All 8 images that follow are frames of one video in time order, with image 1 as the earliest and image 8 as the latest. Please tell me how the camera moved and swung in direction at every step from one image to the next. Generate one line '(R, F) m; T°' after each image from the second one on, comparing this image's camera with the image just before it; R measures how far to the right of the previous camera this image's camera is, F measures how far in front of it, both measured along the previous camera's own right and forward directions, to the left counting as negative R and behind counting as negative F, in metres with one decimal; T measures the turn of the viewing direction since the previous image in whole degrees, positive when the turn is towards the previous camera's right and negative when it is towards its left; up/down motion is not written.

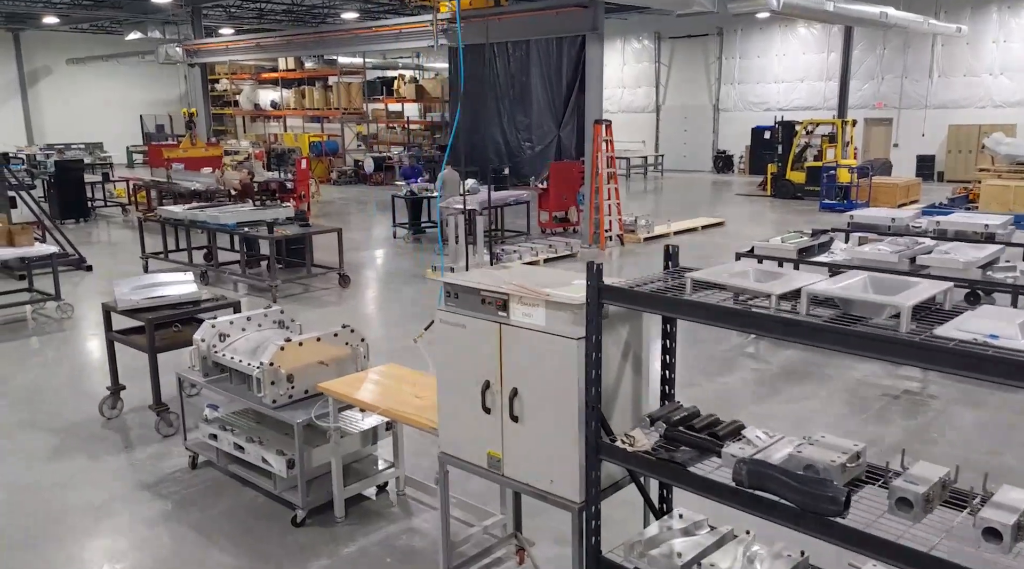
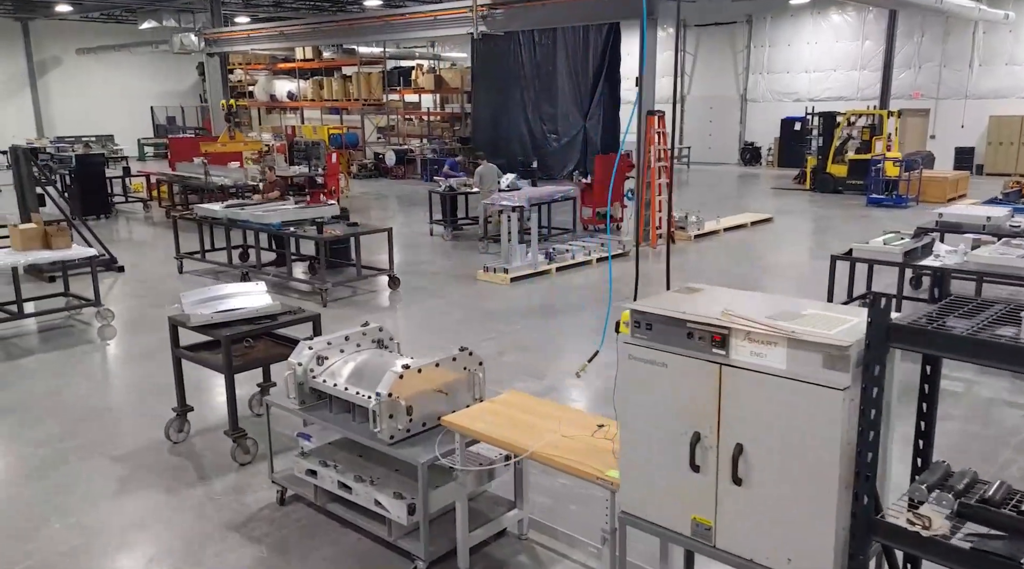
(-0.5, +0.4) m; 0°
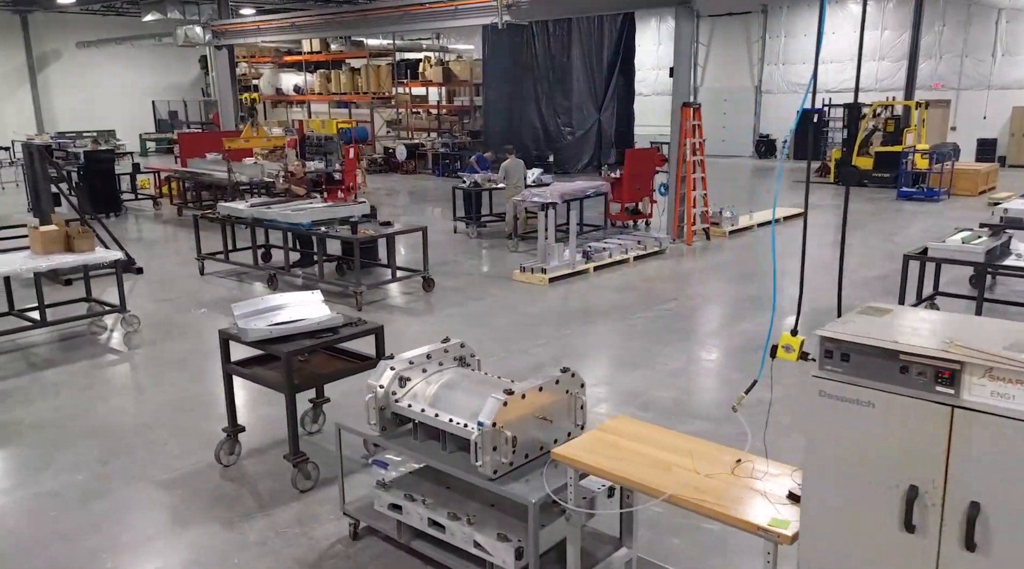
(-0.3, +0.3) m; 0°
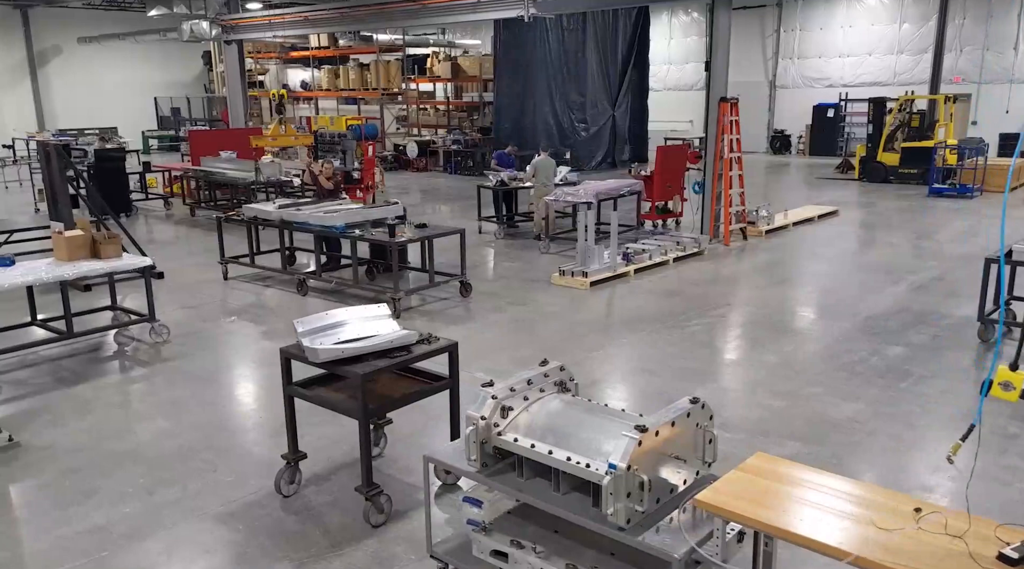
(-0.3, +0.3) m; 0°
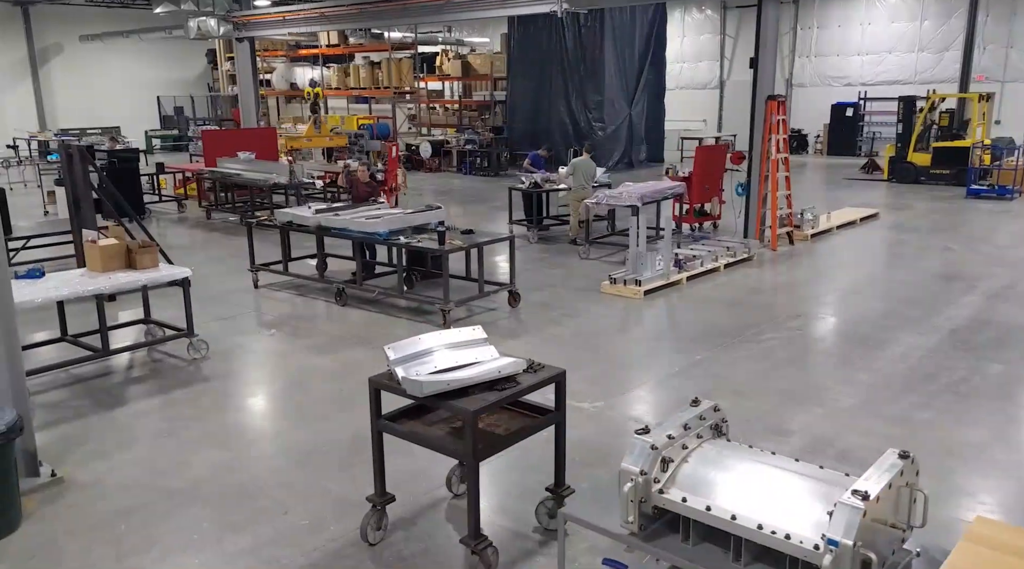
(-0.4, +0.3) m; 0°
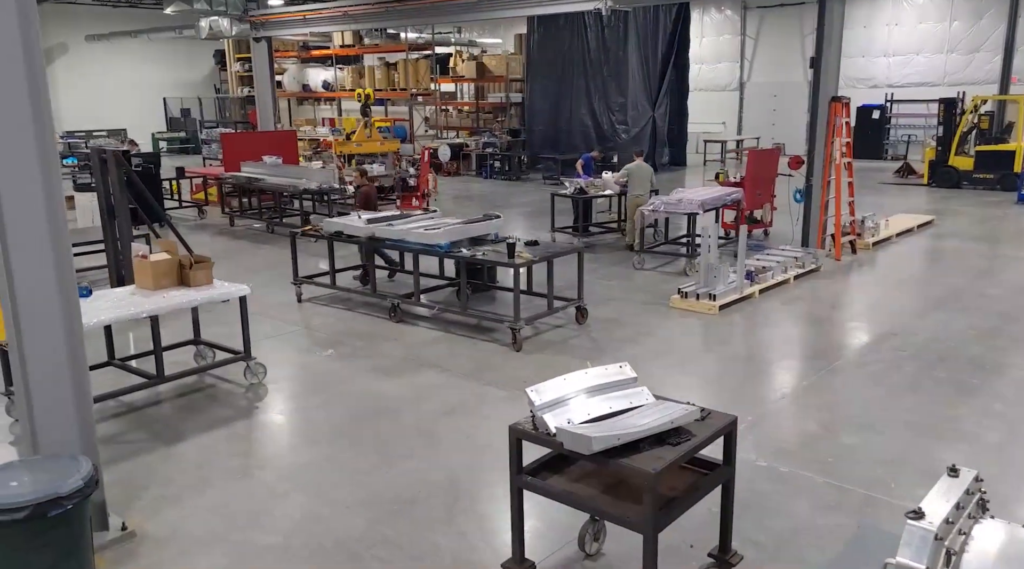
(-0.5, +0.4) m; 0°
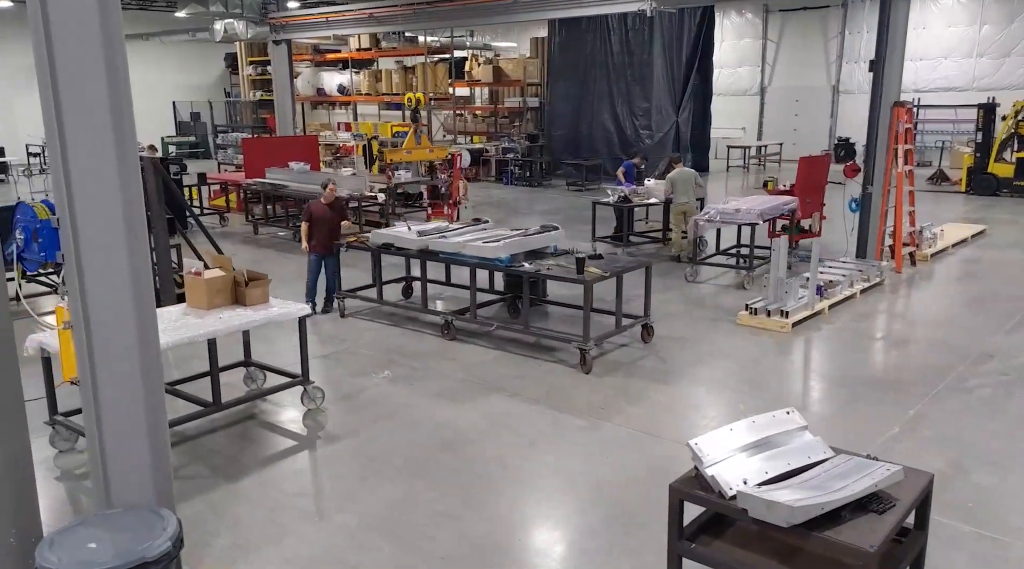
(-0.4, +0.3) m; 0°
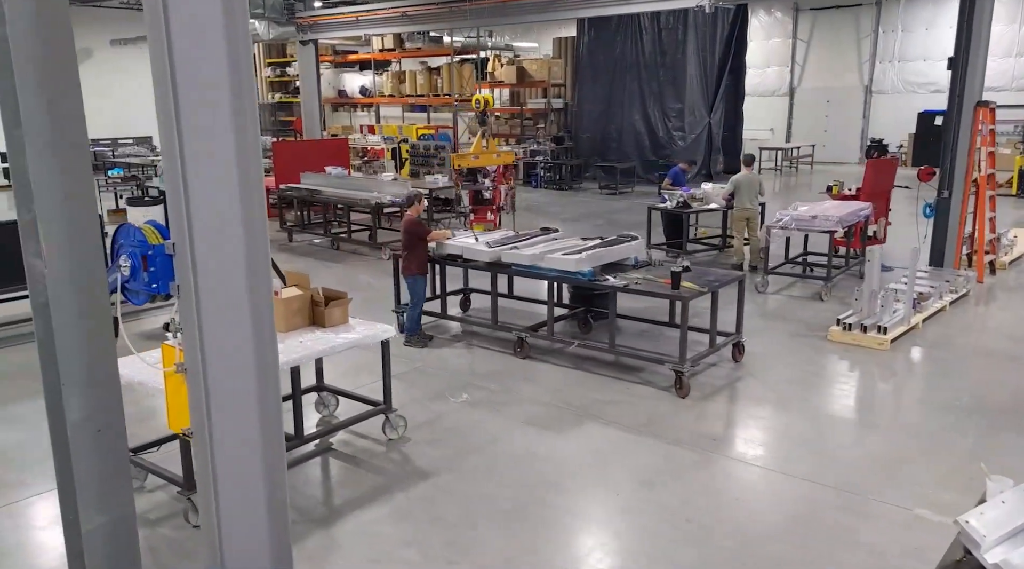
(-0.4, +0.4) m; 0°
